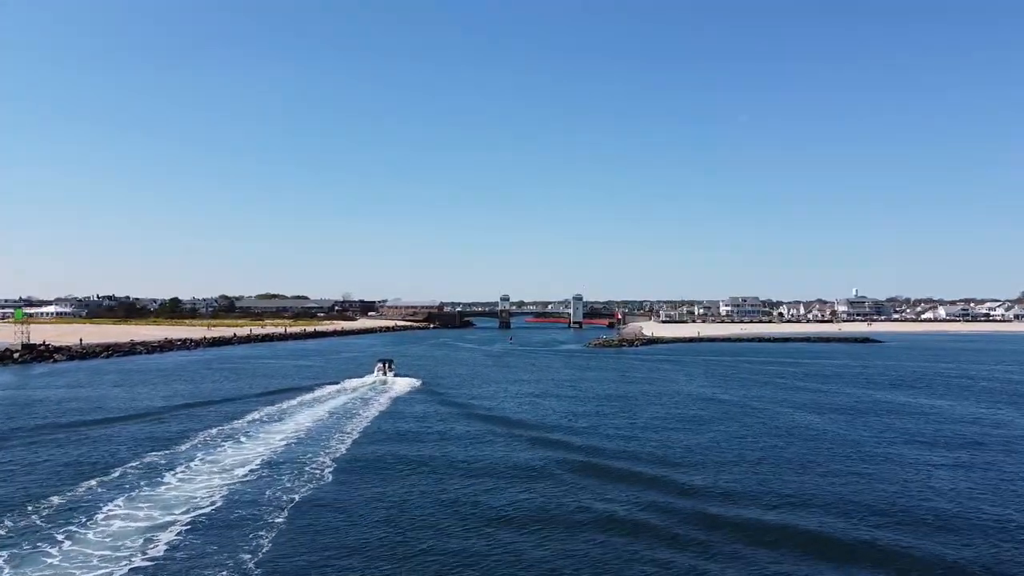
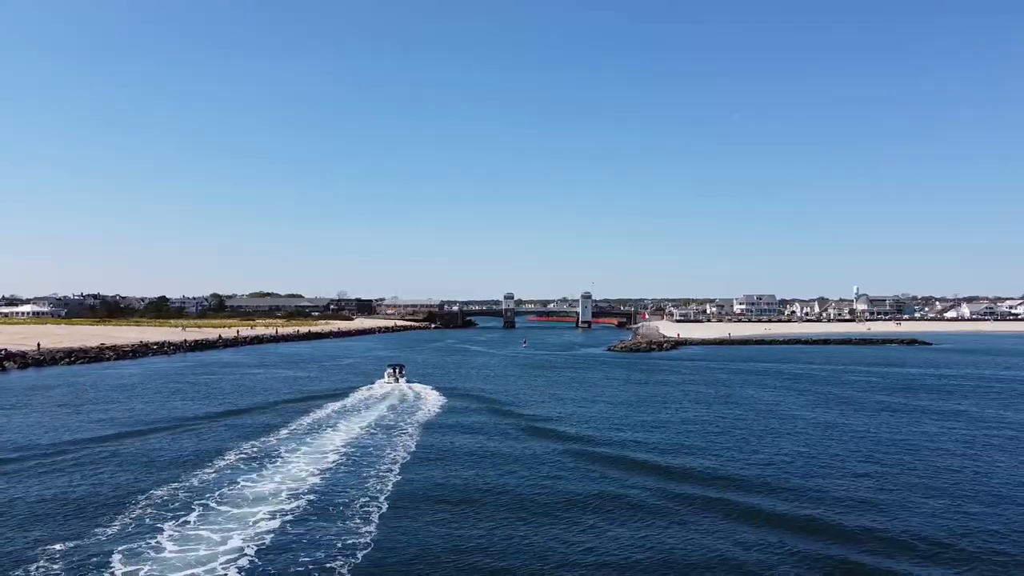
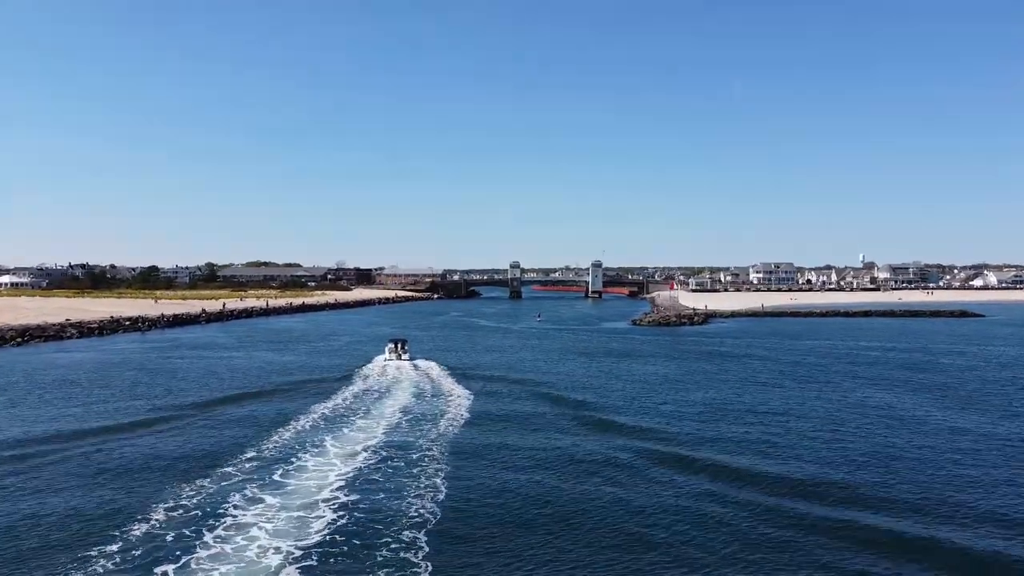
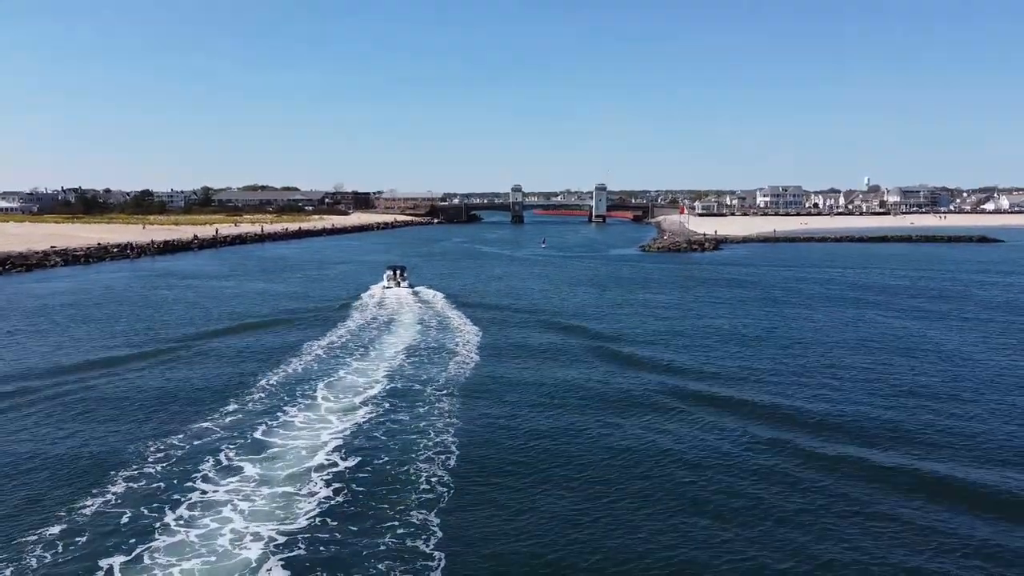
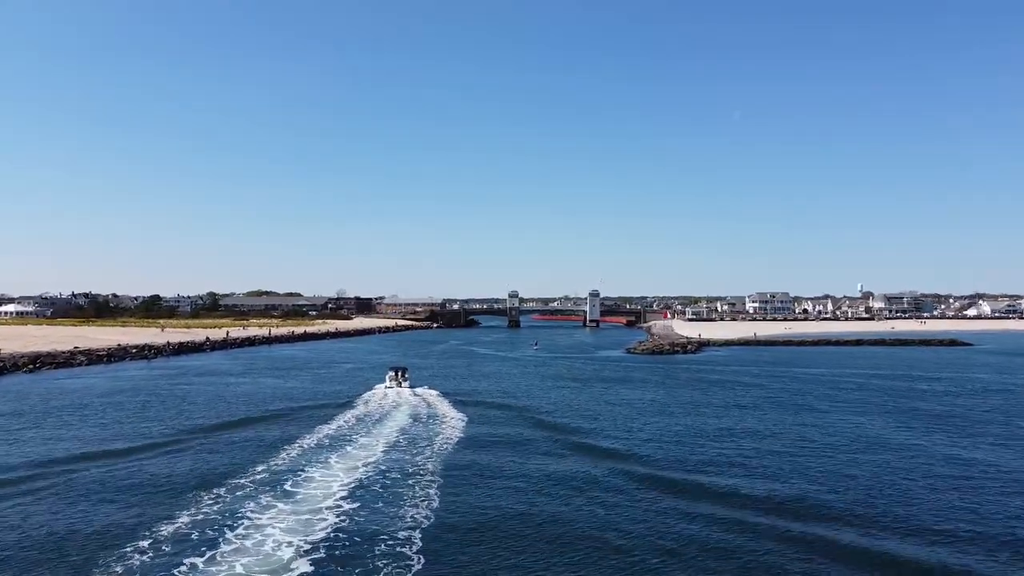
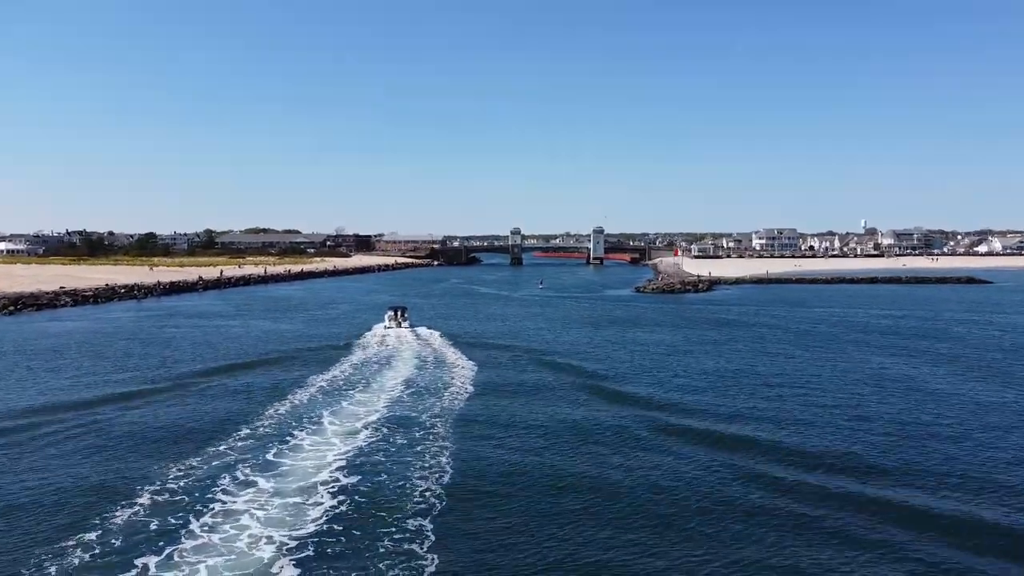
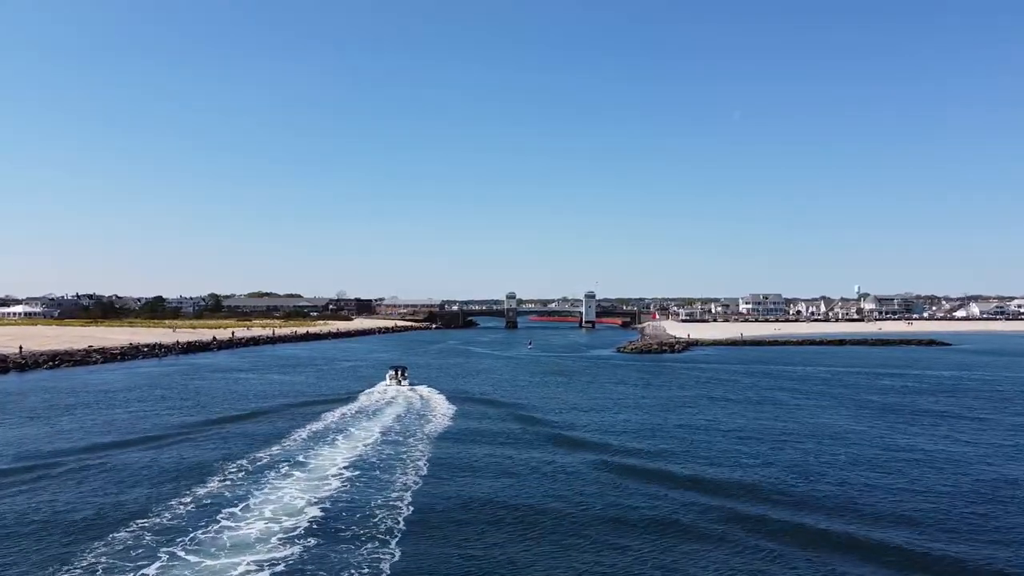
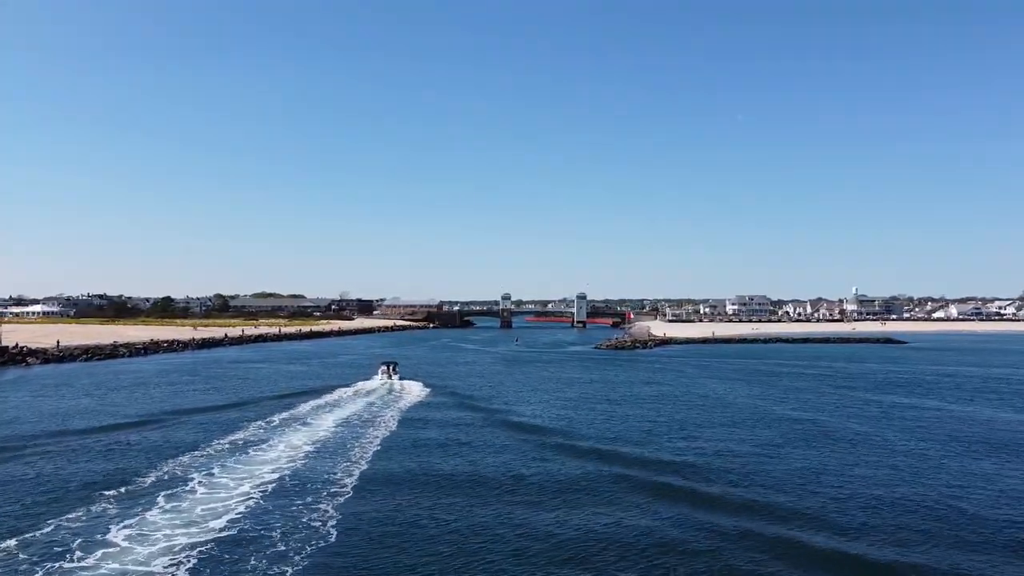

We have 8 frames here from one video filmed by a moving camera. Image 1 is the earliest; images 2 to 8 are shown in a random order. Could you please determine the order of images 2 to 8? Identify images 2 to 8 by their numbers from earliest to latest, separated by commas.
8, 2, 7, 5, 3, 6, 4
